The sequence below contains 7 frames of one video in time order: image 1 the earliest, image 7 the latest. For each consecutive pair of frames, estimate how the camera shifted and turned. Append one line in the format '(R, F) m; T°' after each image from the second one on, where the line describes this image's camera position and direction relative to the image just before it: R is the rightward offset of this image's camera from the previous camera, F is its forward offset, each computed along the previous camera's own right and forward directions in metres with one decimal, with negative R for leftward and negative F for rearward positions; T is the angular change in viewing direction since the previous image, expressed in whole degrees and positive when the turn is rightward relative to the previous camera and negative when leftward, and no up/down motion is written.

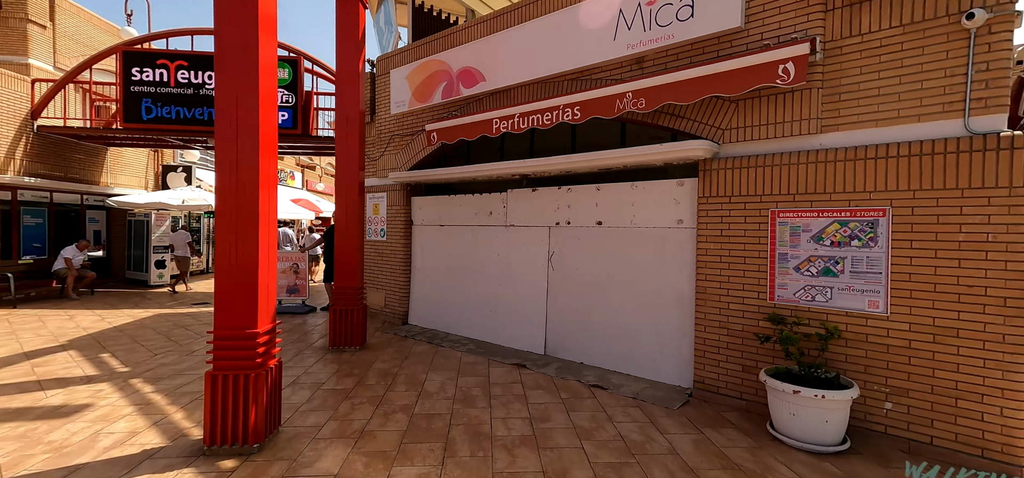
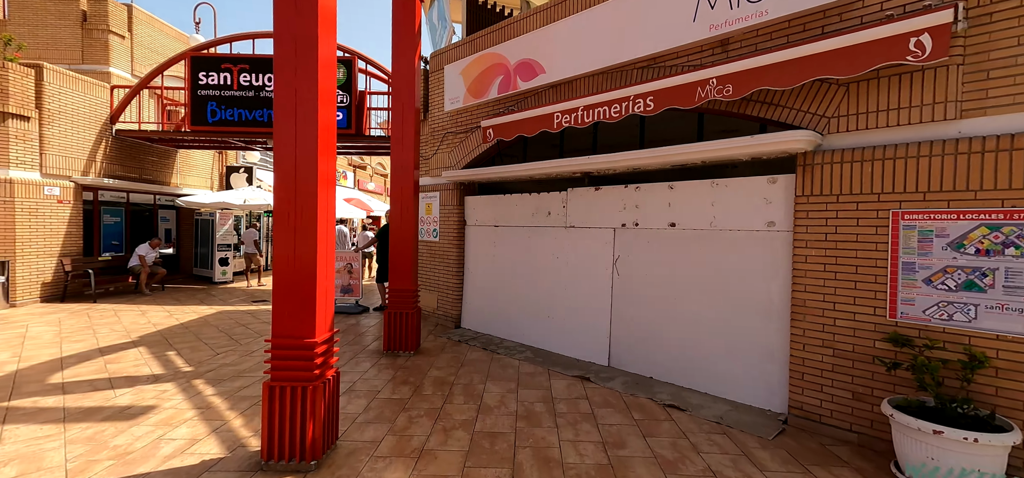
(-0.3, +0.4) m; -6°
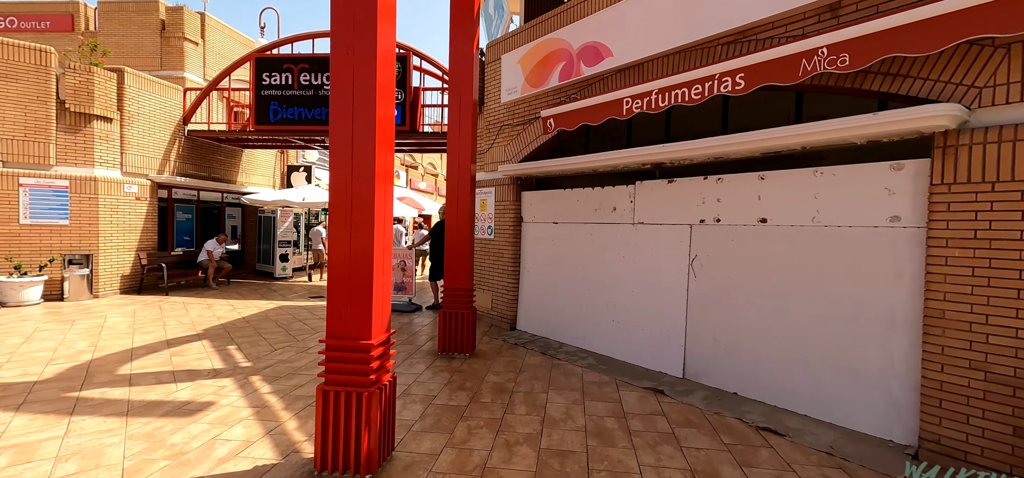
(-0.2, +0.4) m; -6°
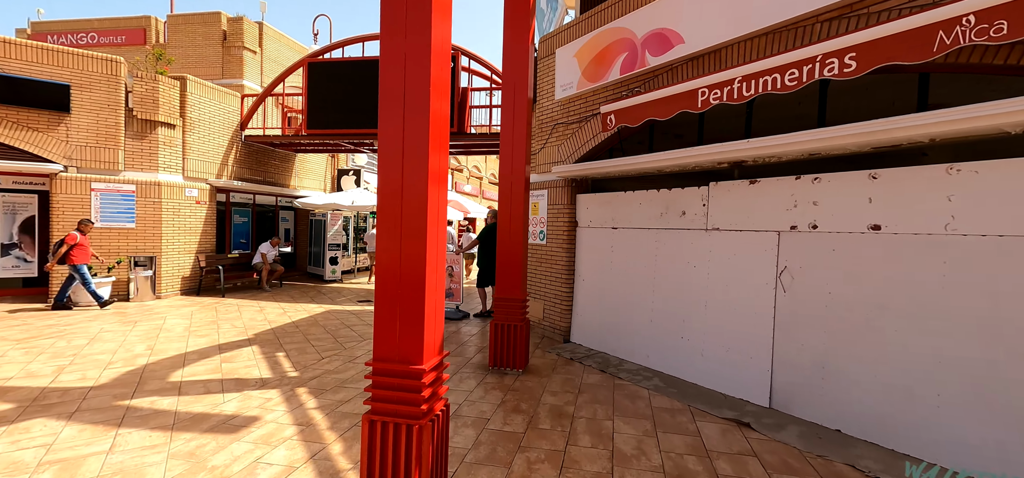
(-0.2, +0.5) m; -6°
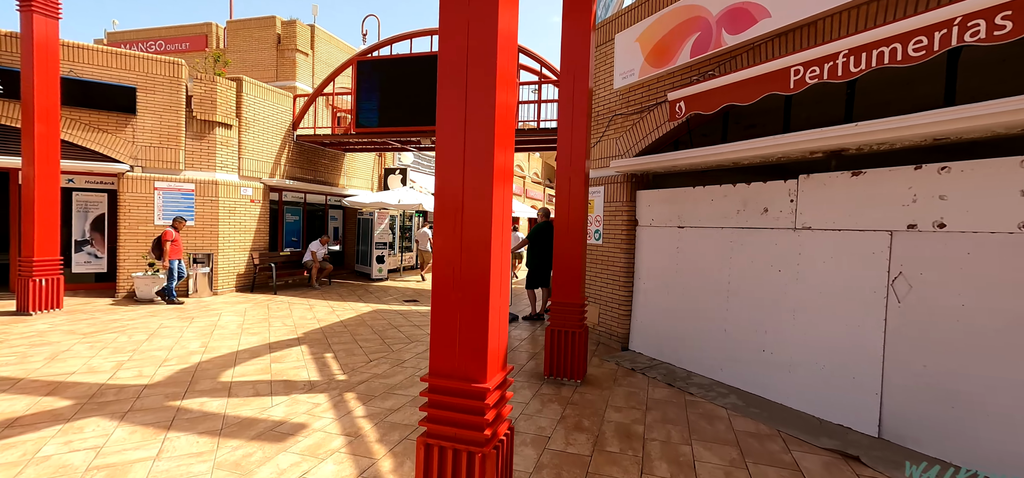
(-0.2, +0.4) m; -5°
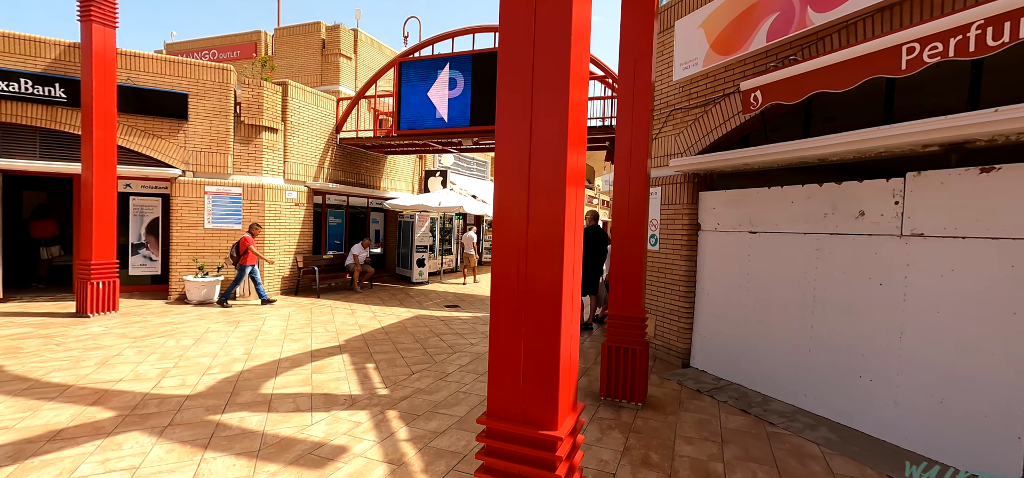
(-0.2, +0.4) m; -5°
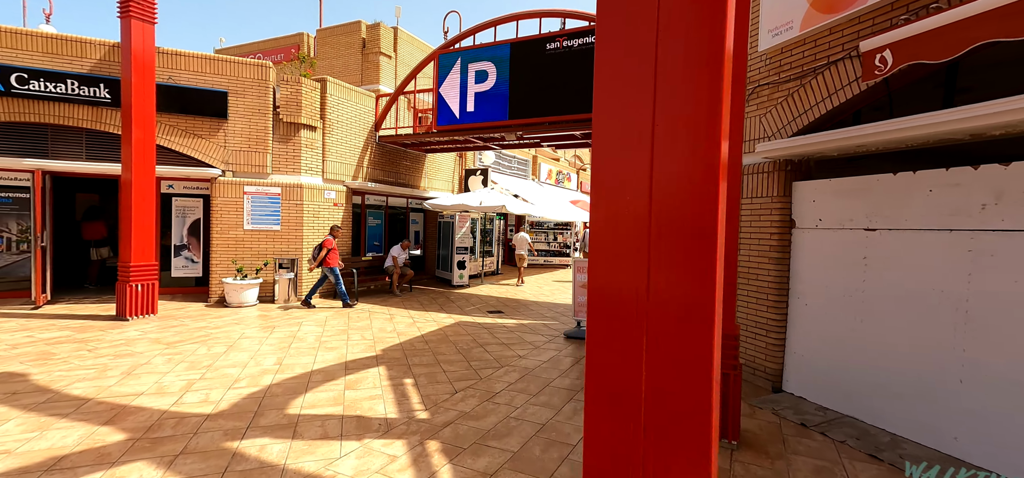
(-0.2, +0.7) m; -5°
